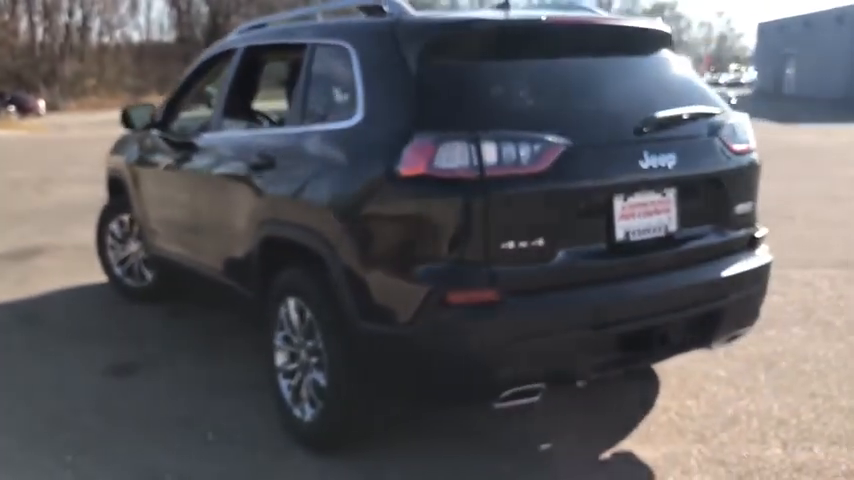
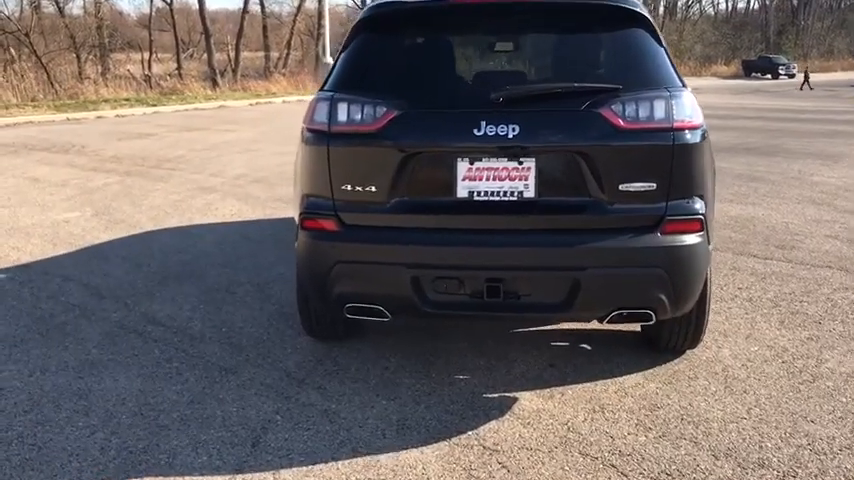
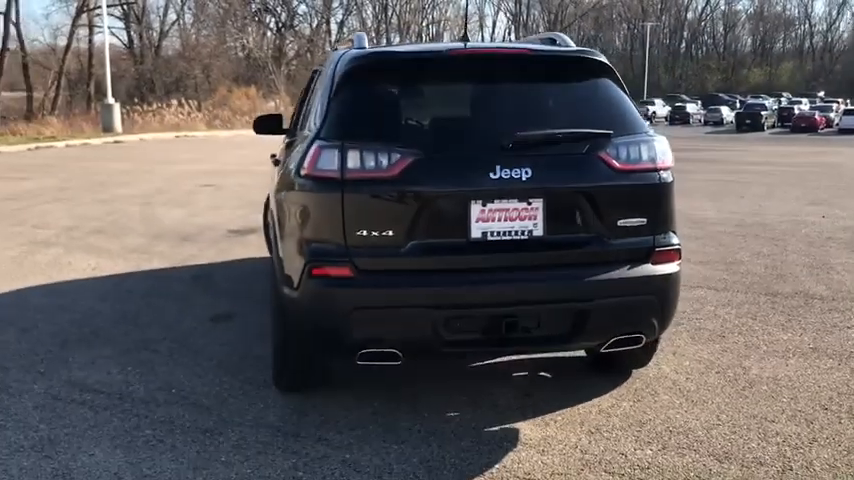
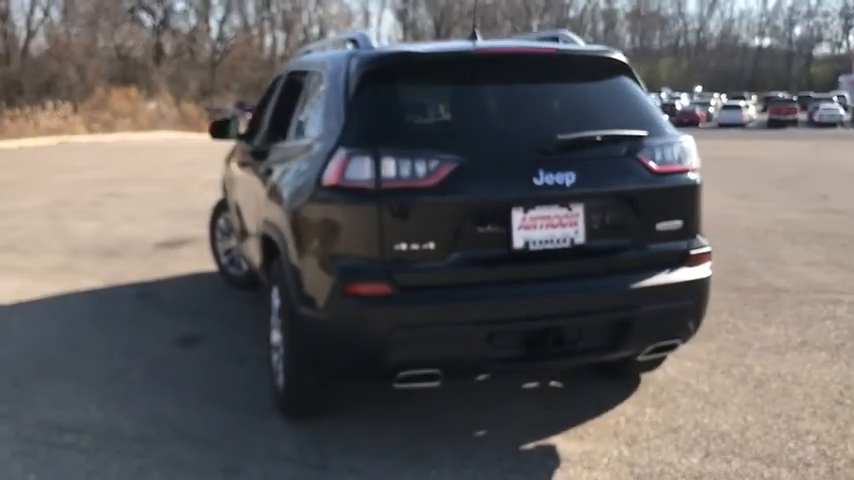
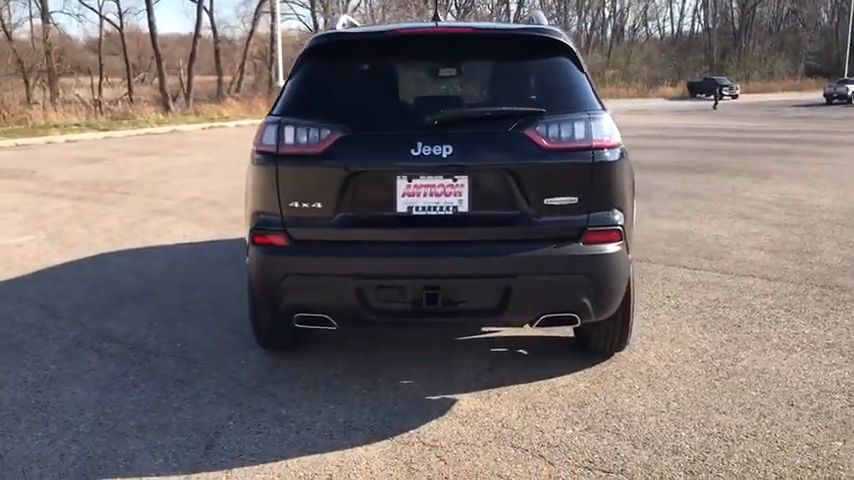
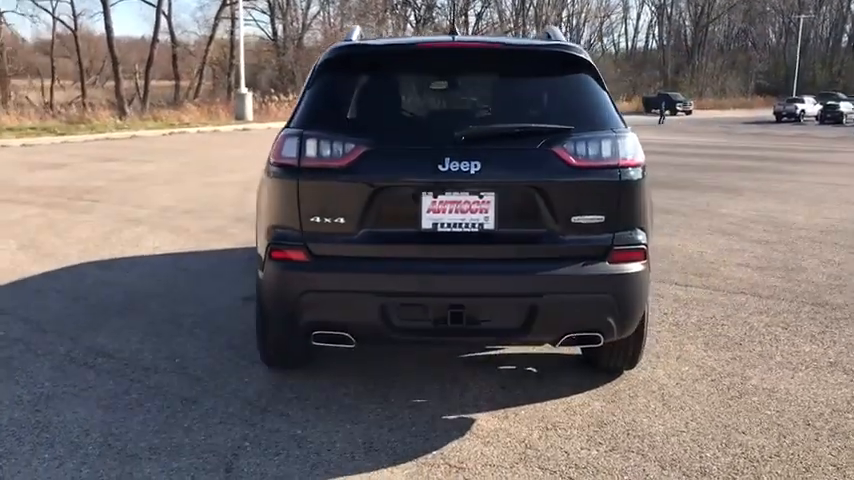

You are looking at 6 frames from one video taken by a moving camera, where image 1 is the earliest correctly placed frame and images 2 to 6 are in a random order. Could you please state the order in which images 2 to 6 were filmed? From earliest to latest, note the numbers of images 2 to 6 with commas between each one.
4, 3, 6, 5, 2
